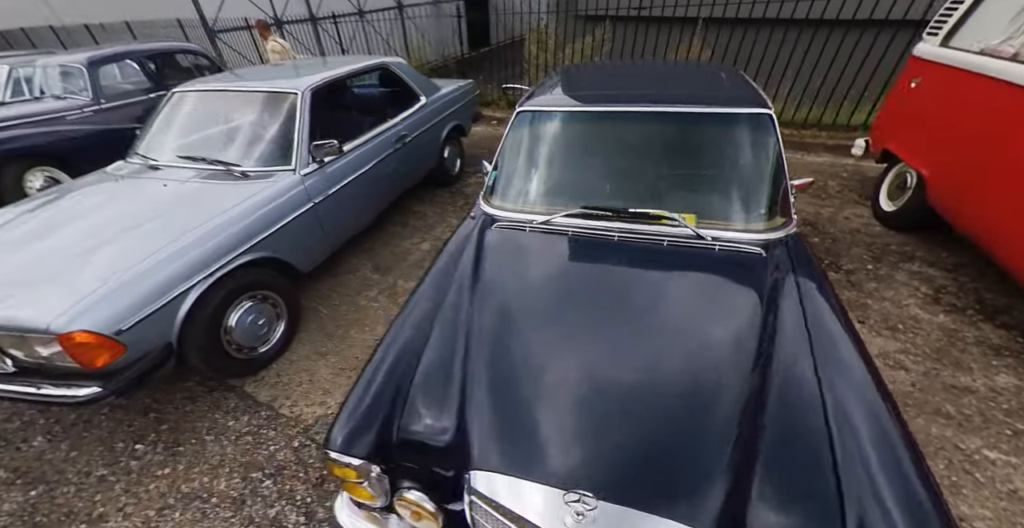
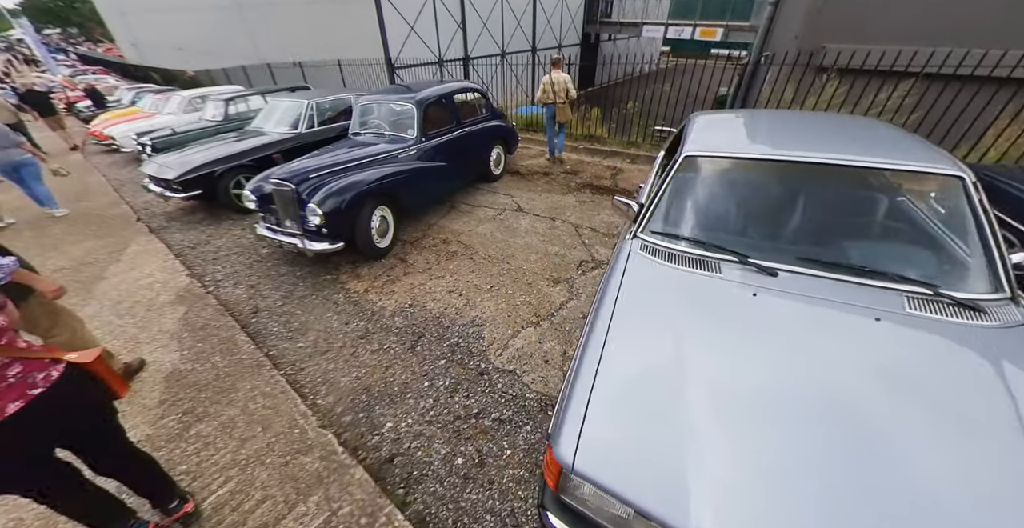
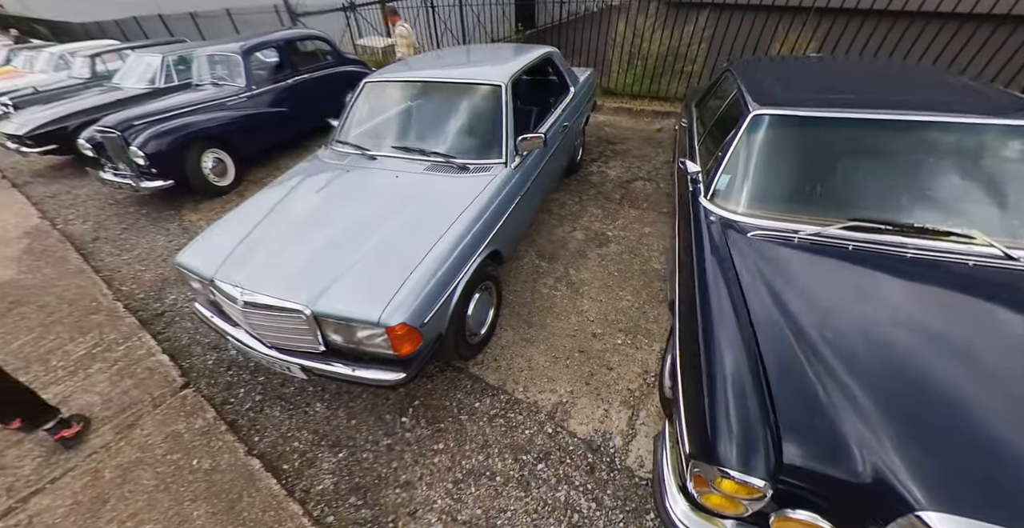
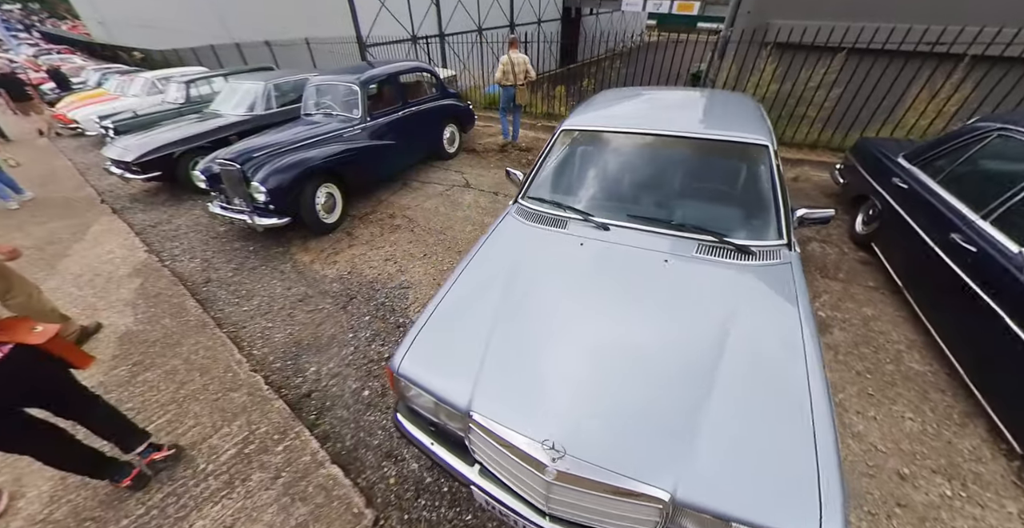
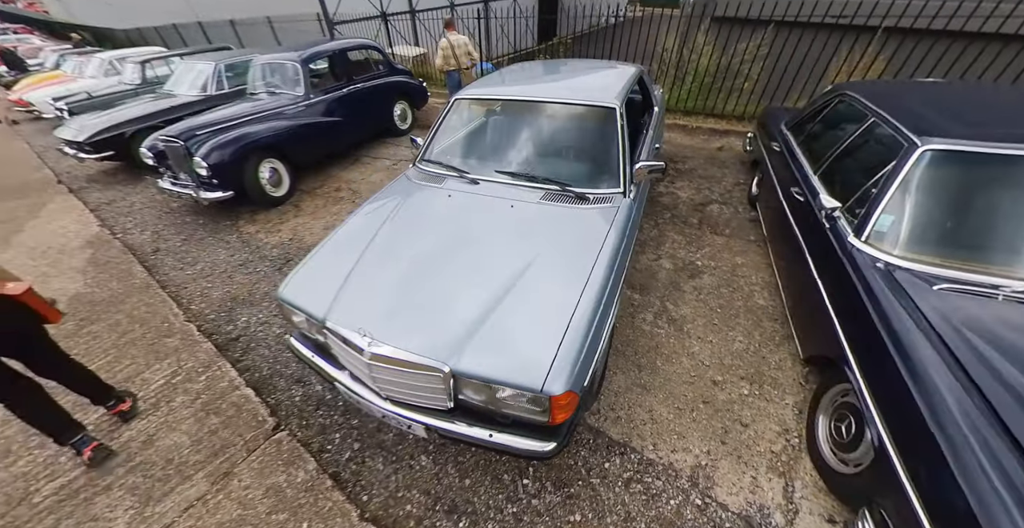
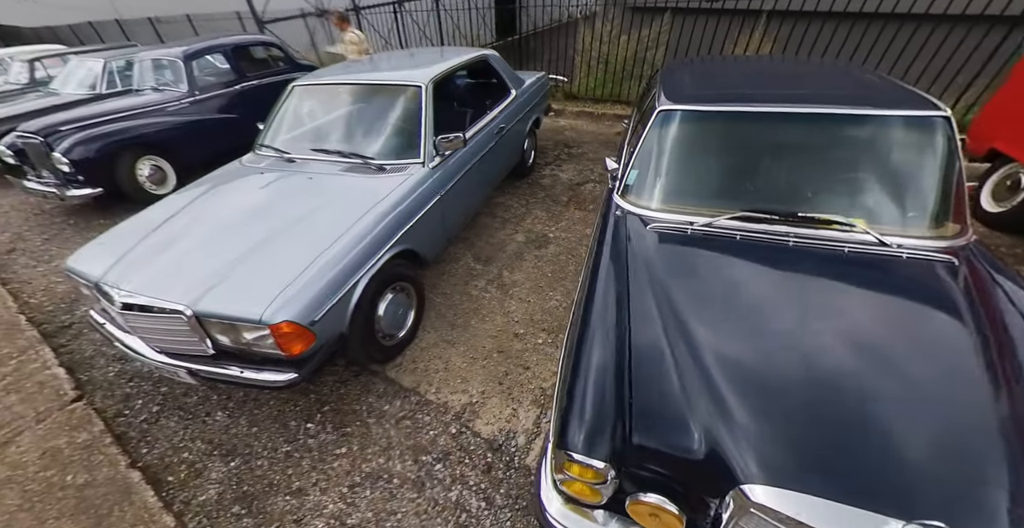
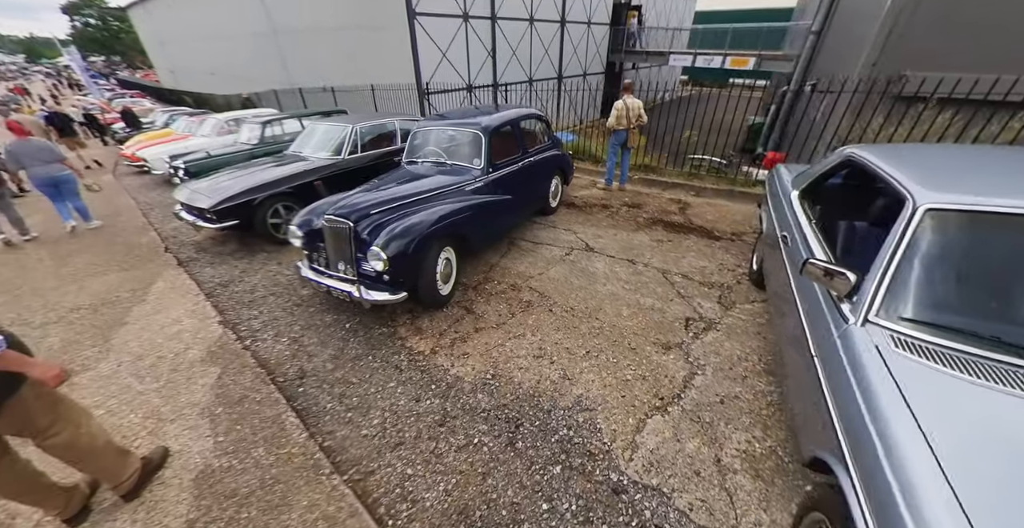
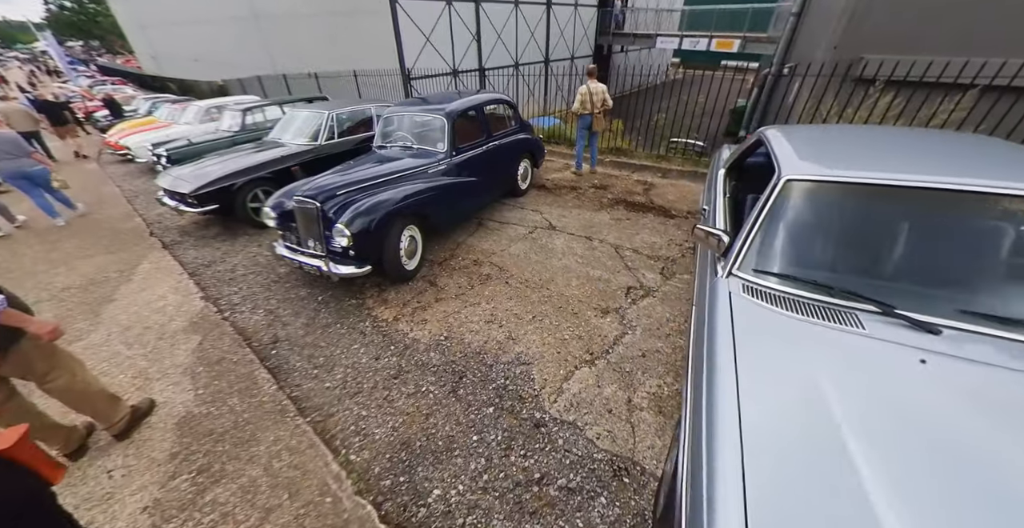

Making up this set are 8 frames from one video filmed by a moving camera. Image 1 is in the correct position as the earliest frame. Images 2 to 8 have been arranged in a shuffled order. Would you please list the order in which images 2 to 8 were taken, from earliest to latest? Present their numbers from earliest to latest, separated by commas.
6, 3, 5, 4, 2, 8, 7
